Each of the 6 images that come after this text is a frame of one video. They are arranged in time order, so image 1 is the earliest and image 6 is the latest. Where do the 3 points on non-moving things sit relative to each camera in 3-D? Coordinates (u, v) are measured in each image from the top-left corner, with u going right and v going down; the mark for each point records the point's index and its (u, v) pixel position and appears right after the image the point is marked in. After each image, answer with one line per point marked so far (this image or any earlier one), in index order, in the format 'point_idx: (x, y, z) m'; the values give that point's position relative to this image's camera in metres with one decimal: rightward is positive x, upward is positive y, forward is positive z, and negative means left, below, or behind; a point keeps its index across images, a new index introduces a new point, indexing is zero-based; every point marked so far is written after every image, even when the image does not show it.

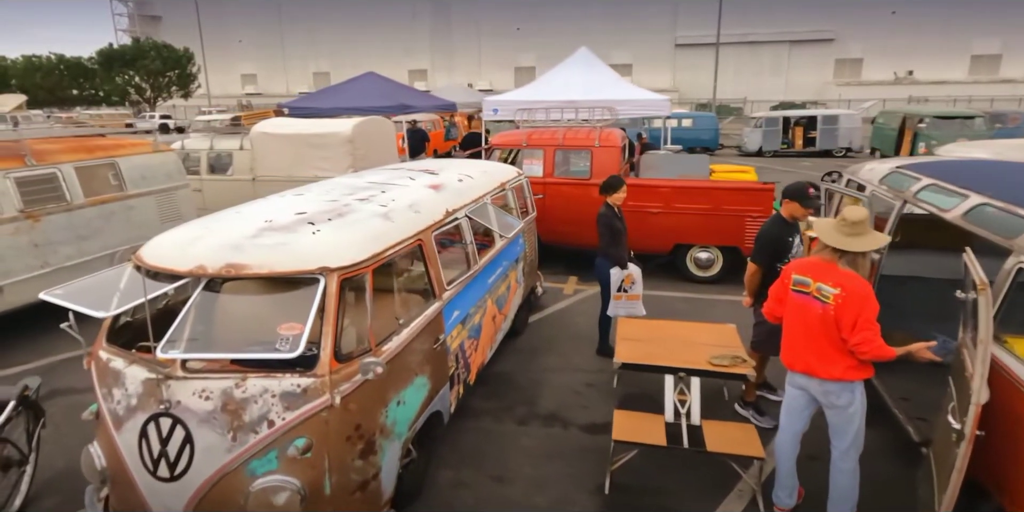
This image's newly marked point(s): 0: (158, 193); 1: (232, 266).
0: (-5.5, +1.0, +8.1) m
1: (-1.7, -0.1, +3.1) m
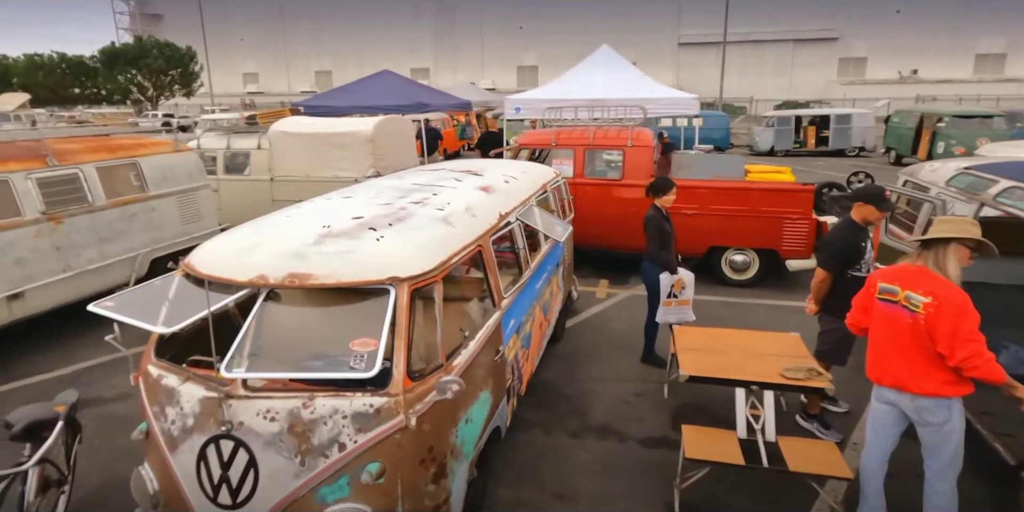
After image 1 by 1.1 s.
0: (-5.0, +0.9, +7.8) m
1: (-1.2, -0.1, +2.9) m
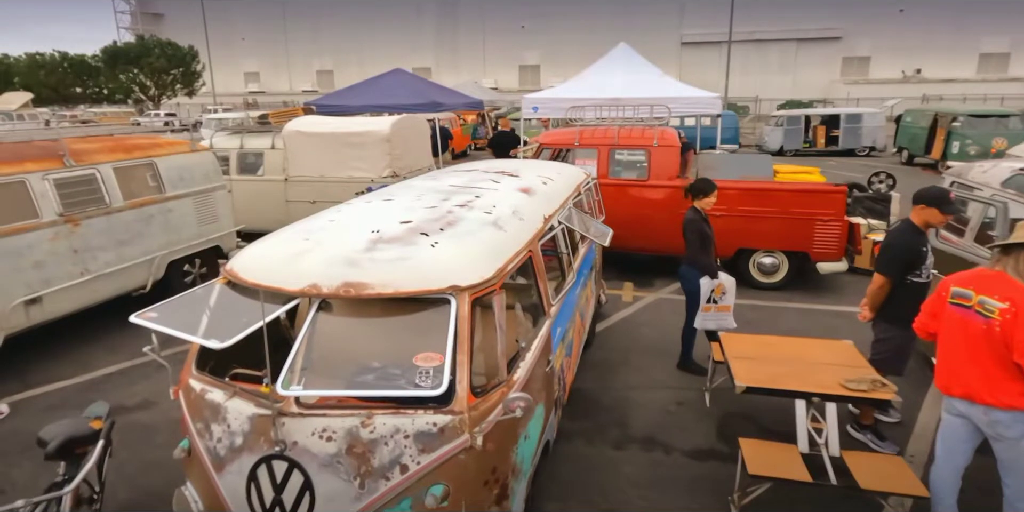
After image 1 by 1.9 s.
0: (-4.6, +0.9, +7.7) m
1: (-0.8, -0.2, +2.7) m
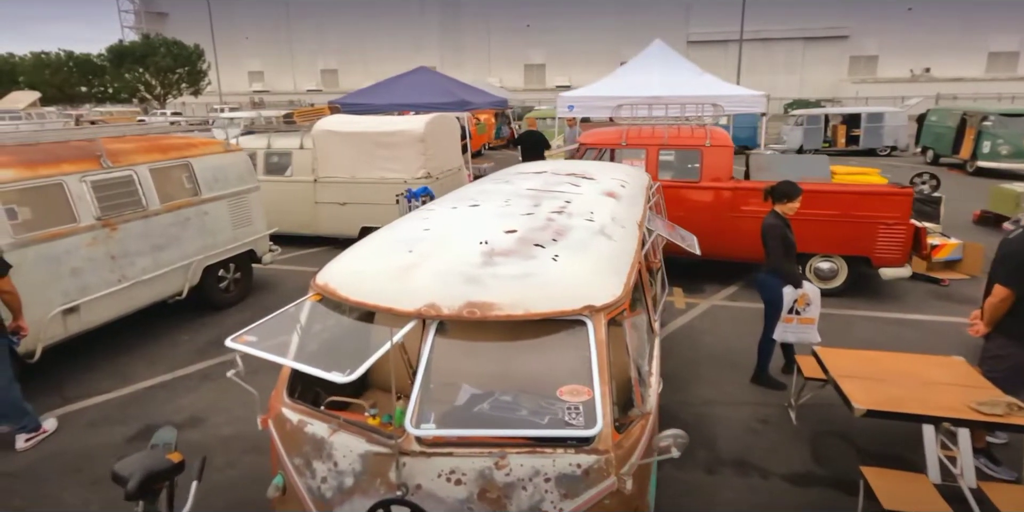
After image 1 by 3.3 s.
0: (-4.0, +0.8, +7.4) m
1: (-0.2, -0.2, +2.4) m
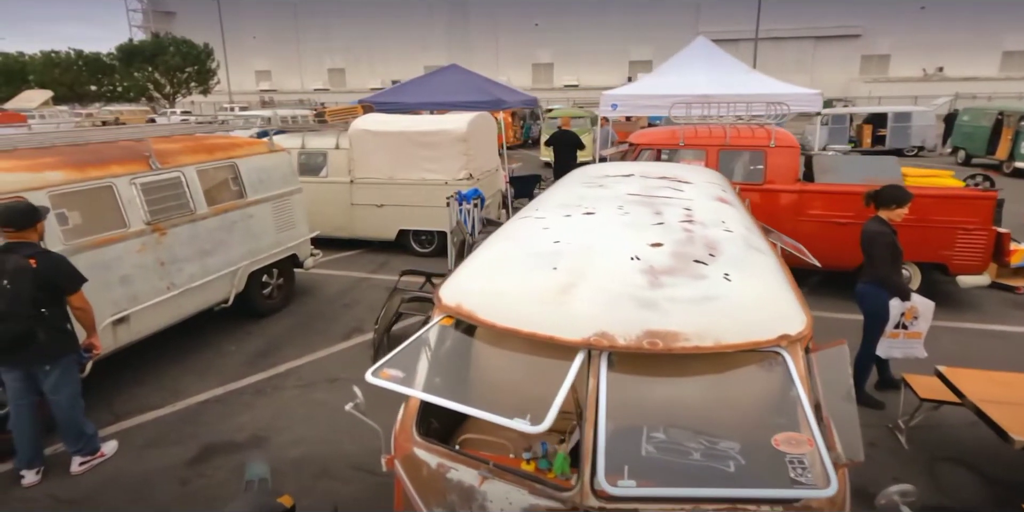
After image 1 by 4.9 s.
0: (-3.2, +0.8, +7.0) m
1: (+0.6, -0.3, +2.0) m
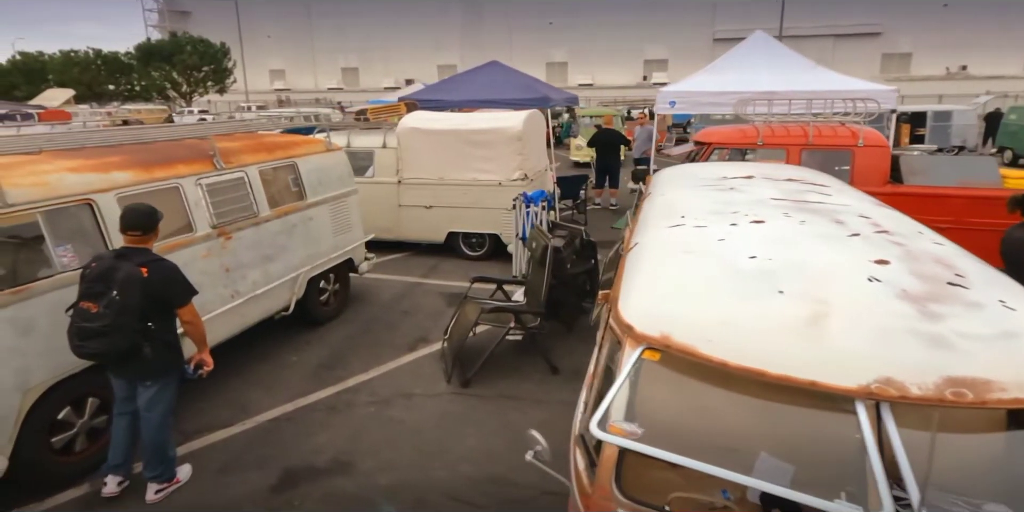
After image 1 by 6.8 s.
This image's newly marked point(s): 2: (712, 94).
0: (-2.3, +0.7, +6.7) m
1: (+1.4, -0.4, +1.6) m
2: (+3.5, +2.8, +9.2) m
